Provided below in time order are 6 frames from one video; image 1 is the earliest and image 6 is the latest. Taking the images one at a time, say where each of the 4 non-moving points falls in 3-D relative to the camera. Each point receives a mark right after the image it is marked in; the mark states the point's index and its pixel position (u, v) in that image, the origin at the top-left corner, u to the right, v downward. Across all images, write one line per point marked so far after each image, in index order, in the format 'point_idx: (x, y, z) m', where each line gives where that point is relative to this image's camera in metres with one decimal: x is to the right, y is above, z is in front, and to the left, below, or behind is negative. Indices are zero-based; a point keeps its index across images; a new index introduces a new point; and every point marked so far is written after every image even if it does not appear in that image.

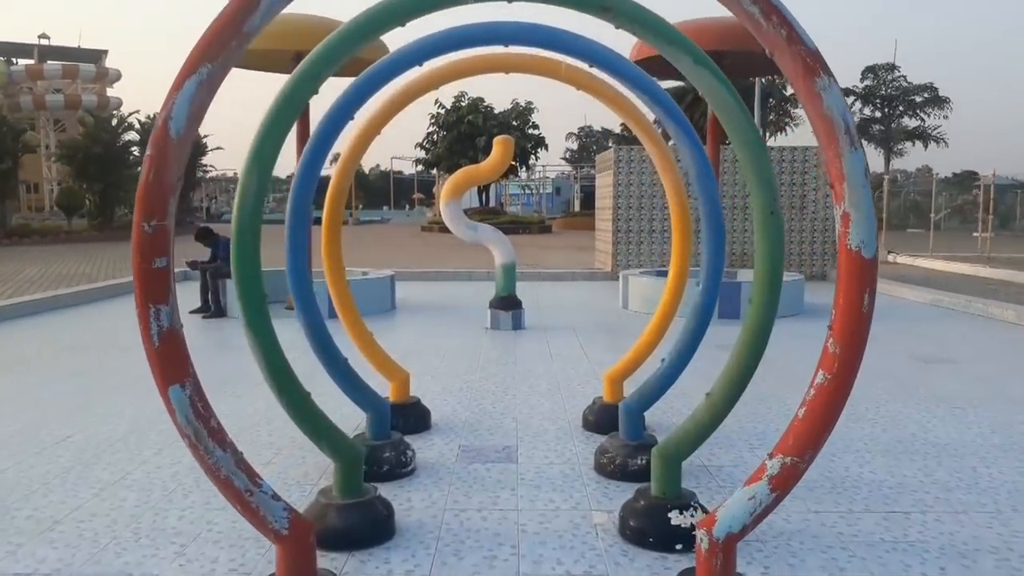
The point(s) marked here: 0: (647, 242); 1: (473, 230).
0: (+2.6, +0.9, +13.1) m
1: (-0.5, +0.7, +7.9) m
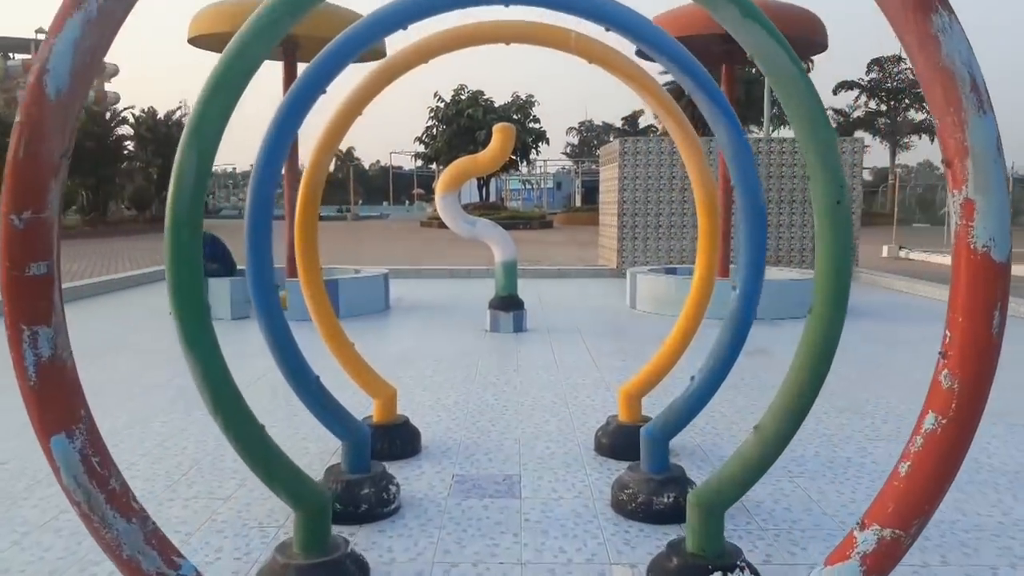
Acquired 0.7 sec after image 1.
0: (+2.7, +0.9, +12.5) m
1: (-0.4, +0.7, +7.3) m
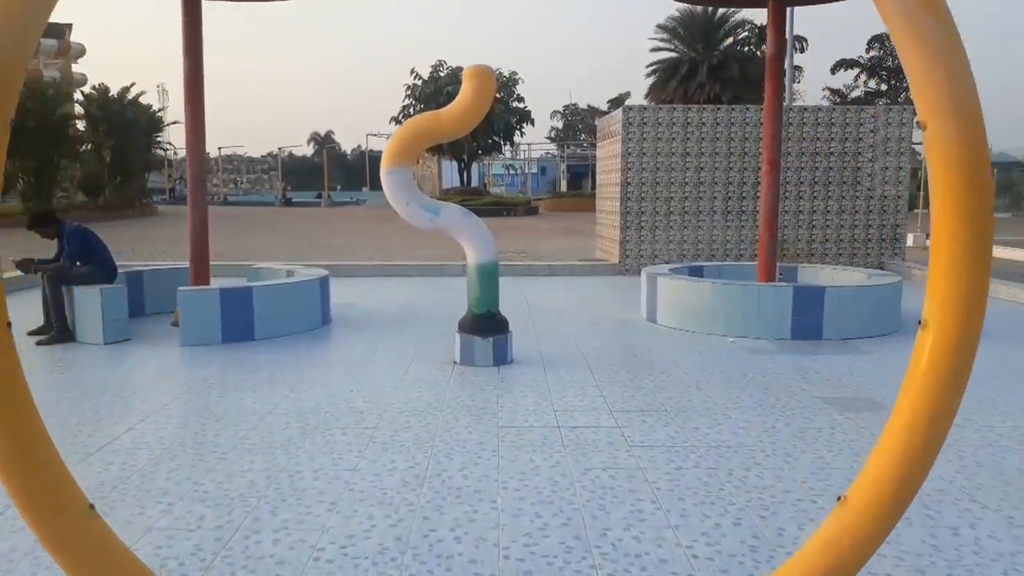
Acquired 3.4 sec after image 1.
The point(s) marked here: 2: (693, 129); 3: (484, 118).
0: (+2.4, +0.9, +10.4) m
1: (-0.6, +0.6, +5.1) m
2: (+2.7, +2.4, +10.3) m
3: (-0.2, +1.3, +5.0) m
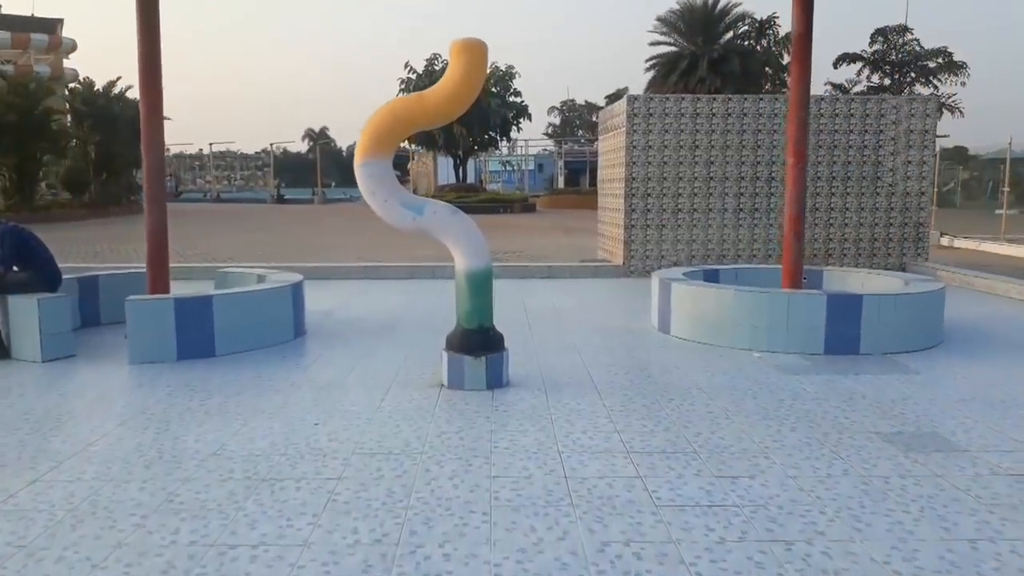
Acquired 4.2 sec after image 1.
0: (+2.3, +0.9, +9.7) m
1: (-0.6, +0.5, +4.4) m
2: (+2.7, +2.4, +9.5) m
3: (-0.2, +1.2, +4.3) m
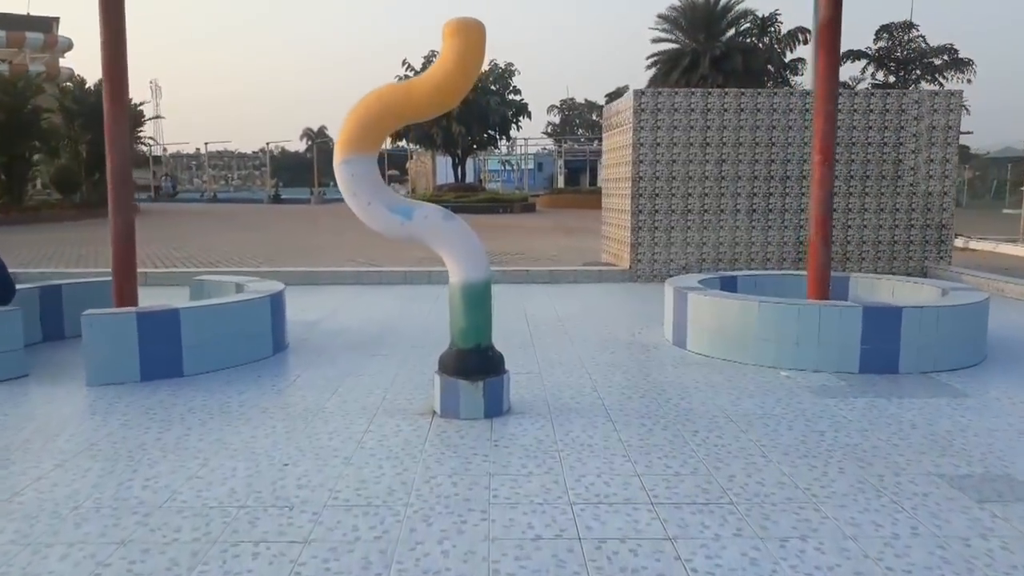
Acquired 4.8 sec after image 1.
0: (+2.3, +0.8, +9.2) m
1: (-0.6, +0.4, +3.9) m
2: (+2.7, +2.3, +9.0) m
3: (-0.2, +1.1, +3.8) m
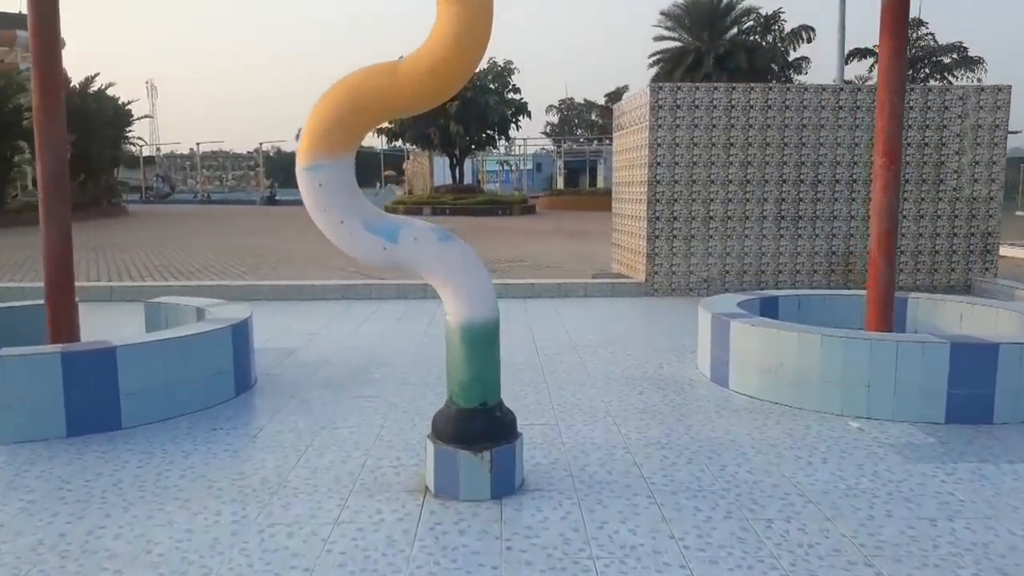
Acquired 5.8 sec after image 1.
0: (+2.4, +0.6, +8.3) m
1: (-0.6, +0.2, +3.0) m
2: (+2.7, +2.1, +8.2) m
3: (-0.2, +0.9, +2.9) m
